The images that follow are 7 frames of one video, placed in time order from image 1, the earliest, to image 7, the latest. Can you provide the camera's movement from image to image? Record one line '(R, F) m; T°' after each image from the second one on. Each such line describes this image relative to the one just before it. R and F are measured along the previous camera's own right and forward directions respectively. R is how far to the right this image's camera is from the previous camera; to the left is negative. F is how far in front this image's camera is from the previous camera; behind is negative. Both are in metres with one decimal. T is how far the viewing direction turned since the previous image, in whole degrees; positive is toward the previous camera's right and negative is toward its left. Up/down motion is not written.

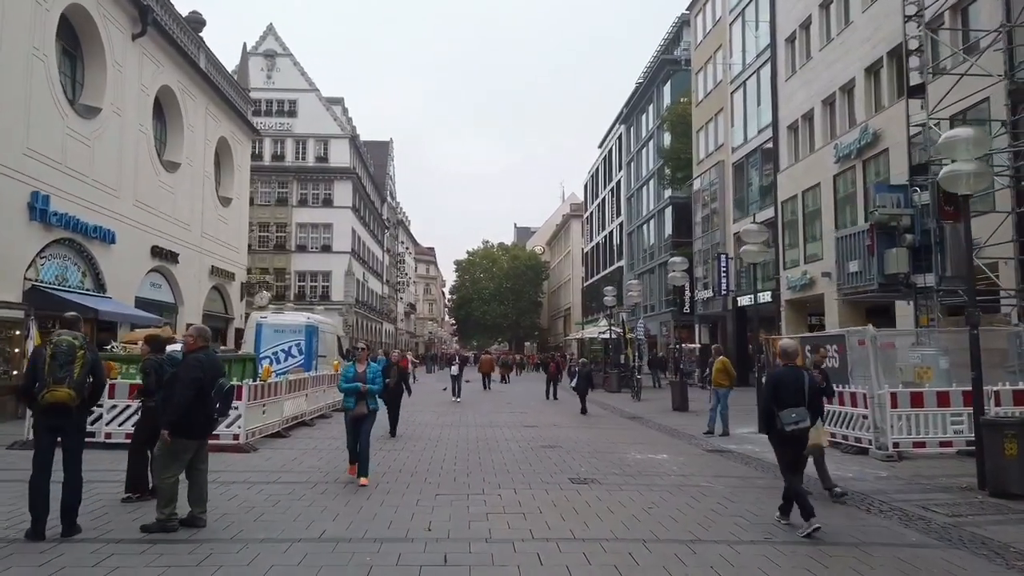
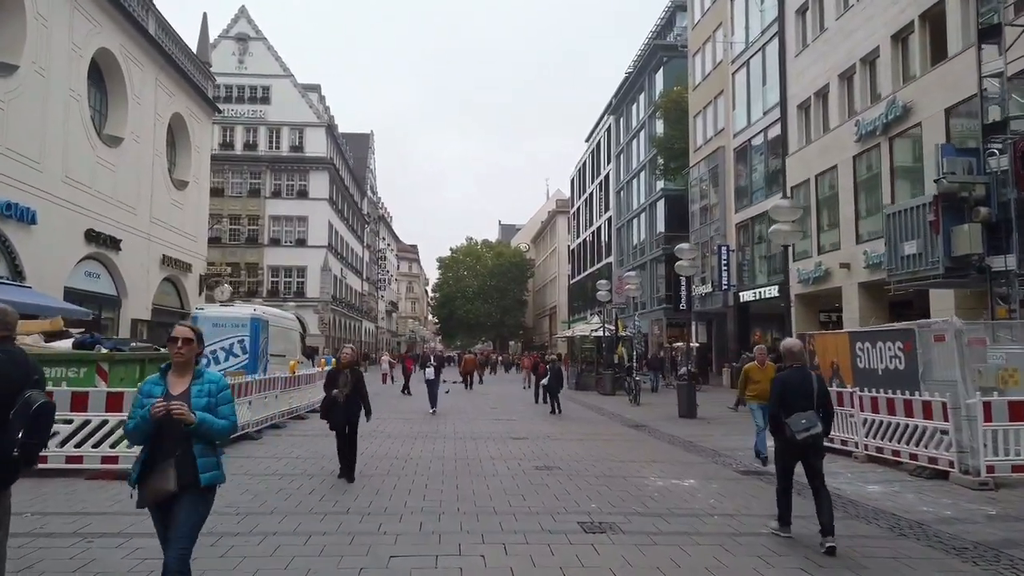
(0.0, +2.9) m; +1°
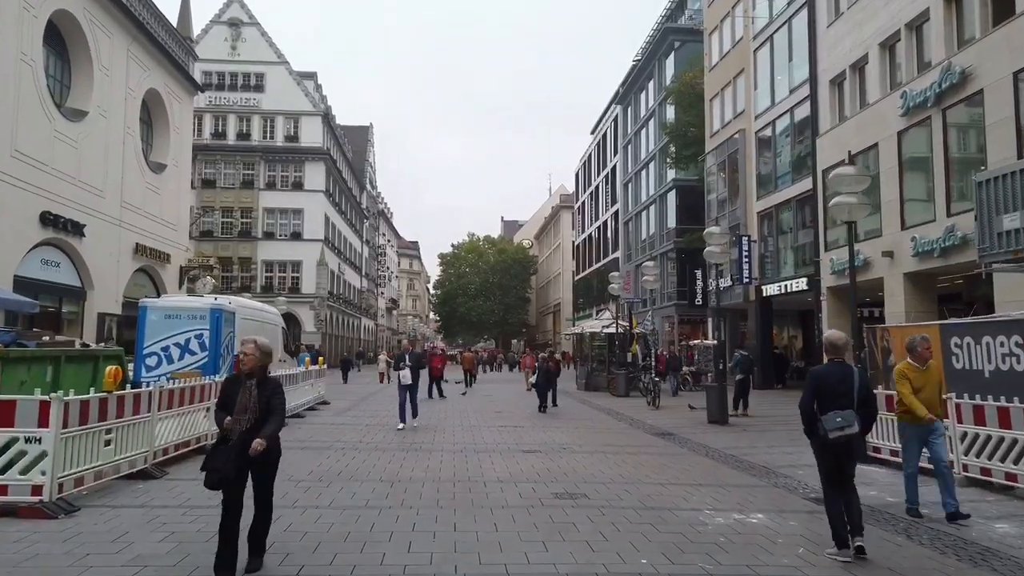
(-0.1, +2.4) m; 0°
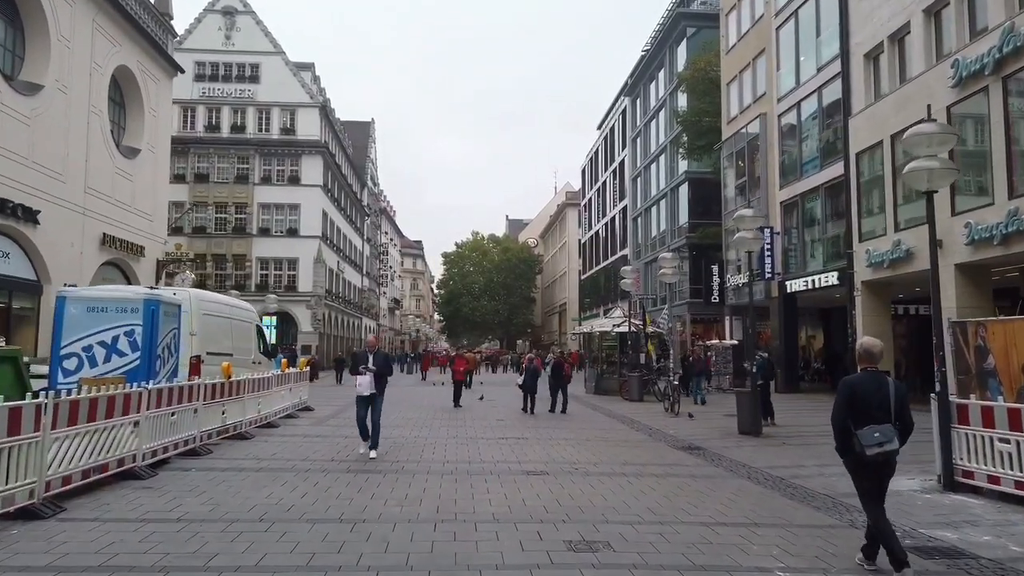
(+0.1, +2.3) m; 0°
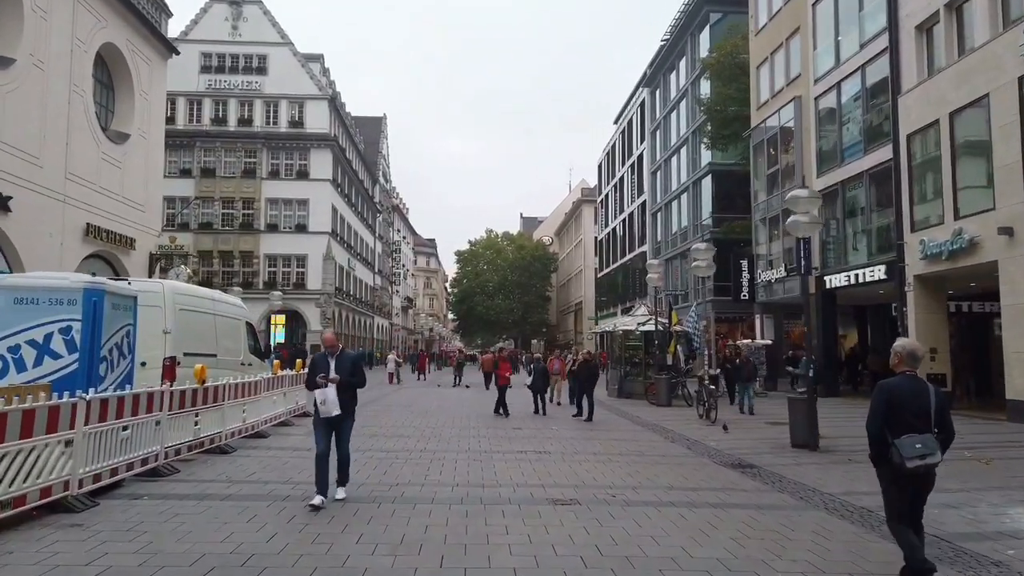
(-0.1, +2.0) m; -1°
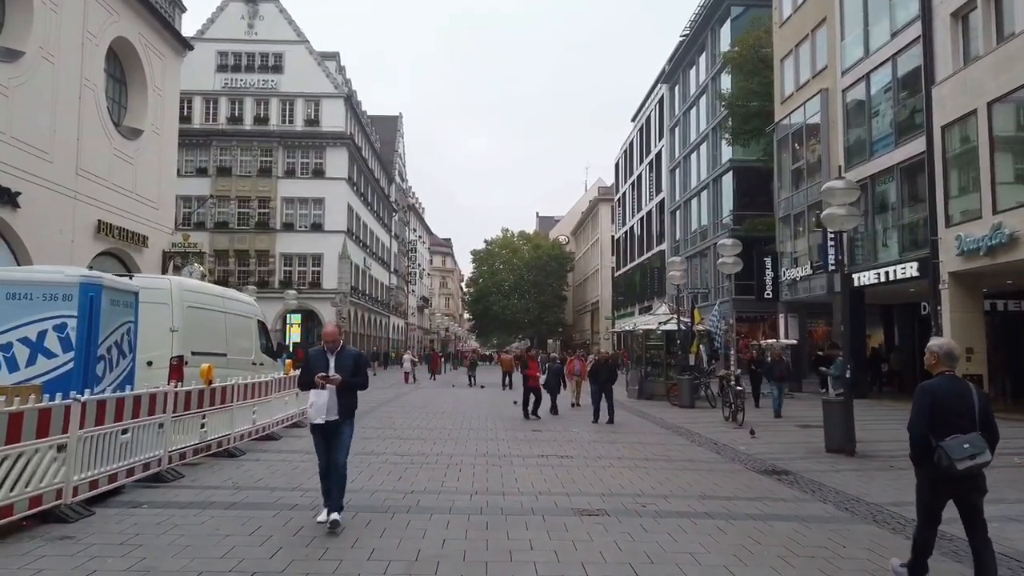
(-0.1, +0.6) m; -1°
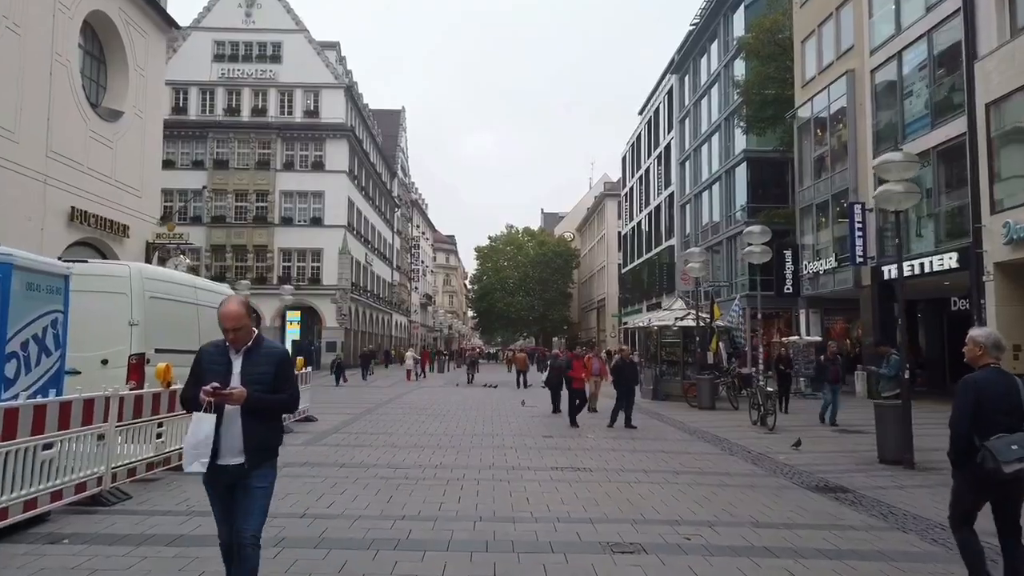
(-0.1, +1.6) m; 0°
